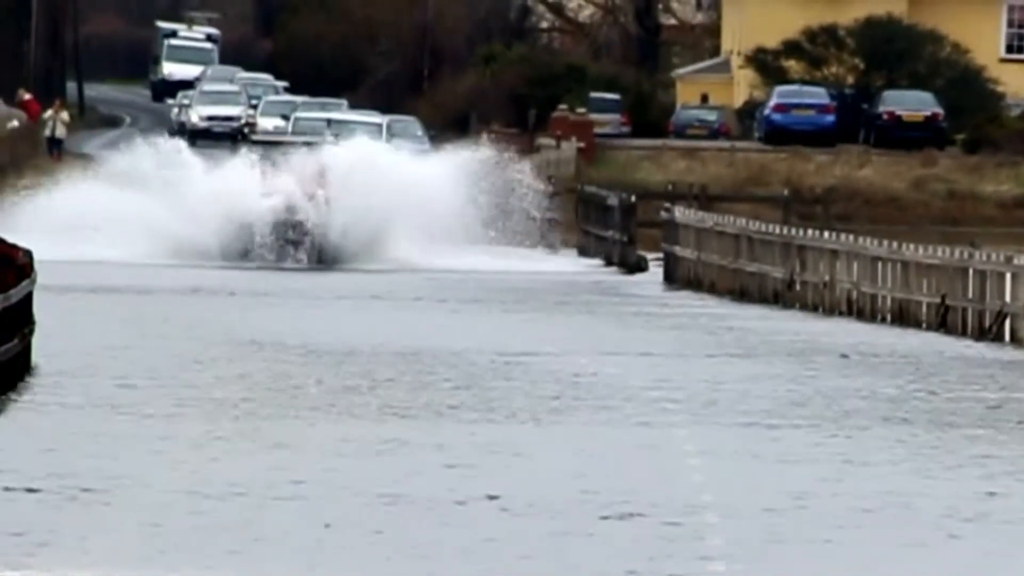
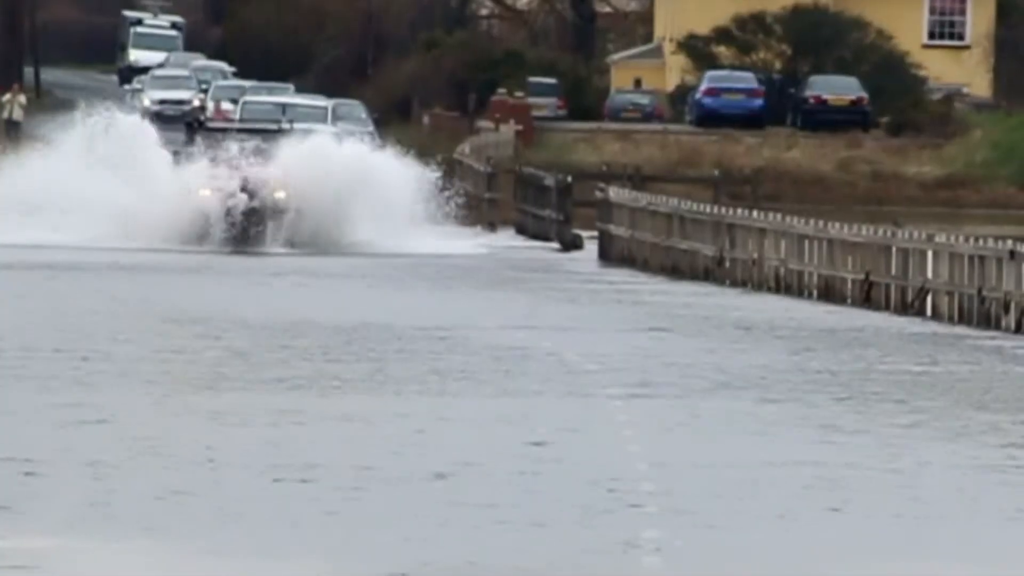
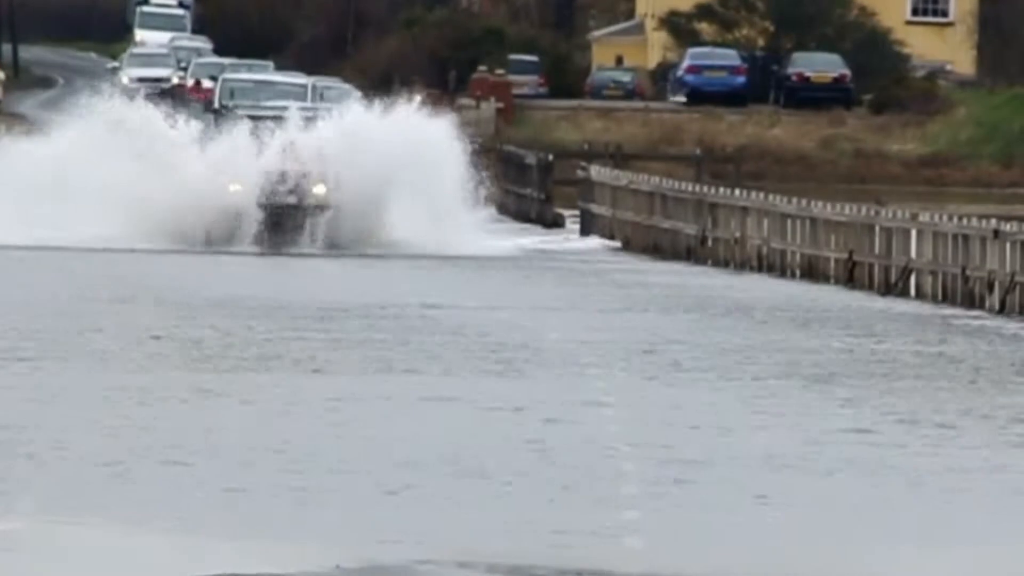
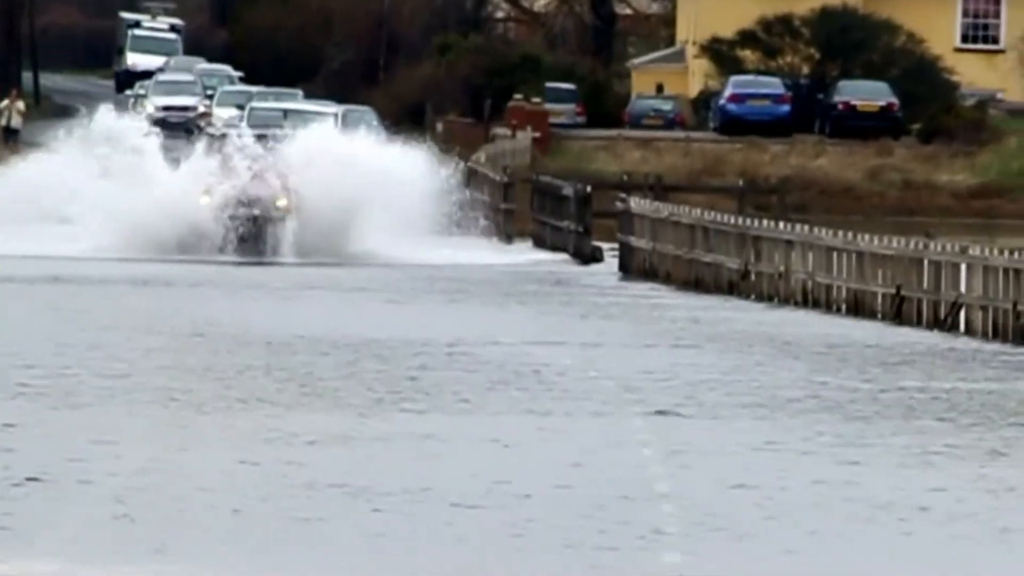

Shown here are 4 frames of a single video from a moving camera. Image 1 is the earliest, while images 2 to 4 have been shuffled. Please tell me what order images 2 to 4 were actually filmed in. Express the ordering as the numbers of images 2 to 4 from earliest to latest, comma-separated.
4, 2, 3
